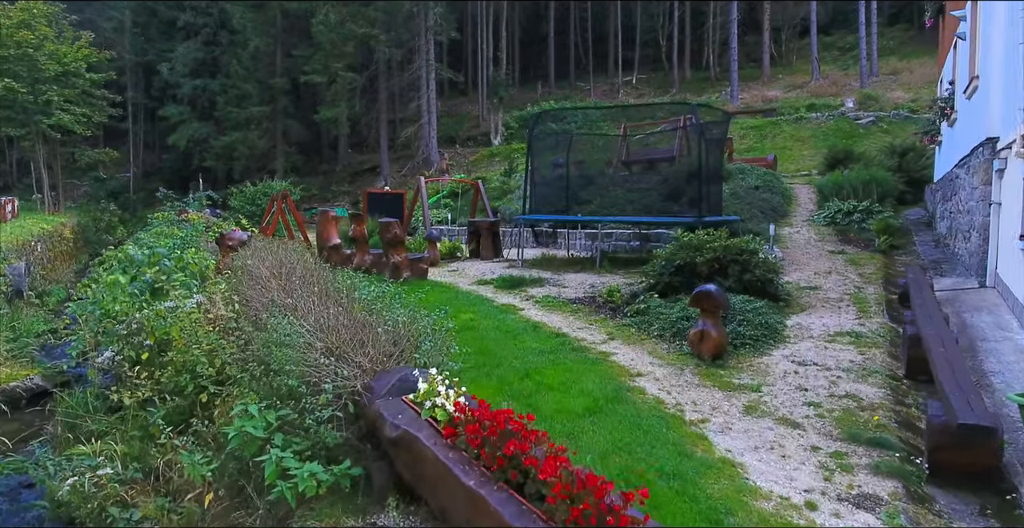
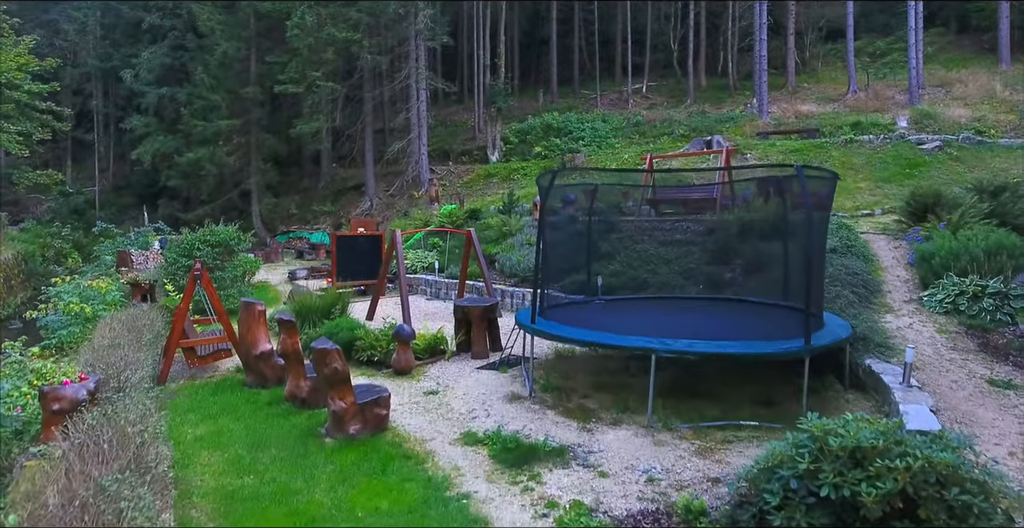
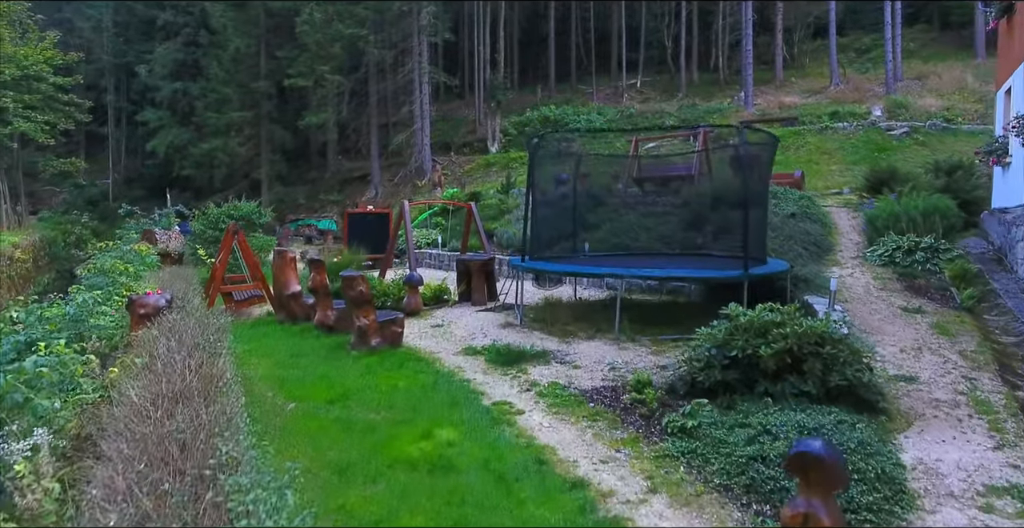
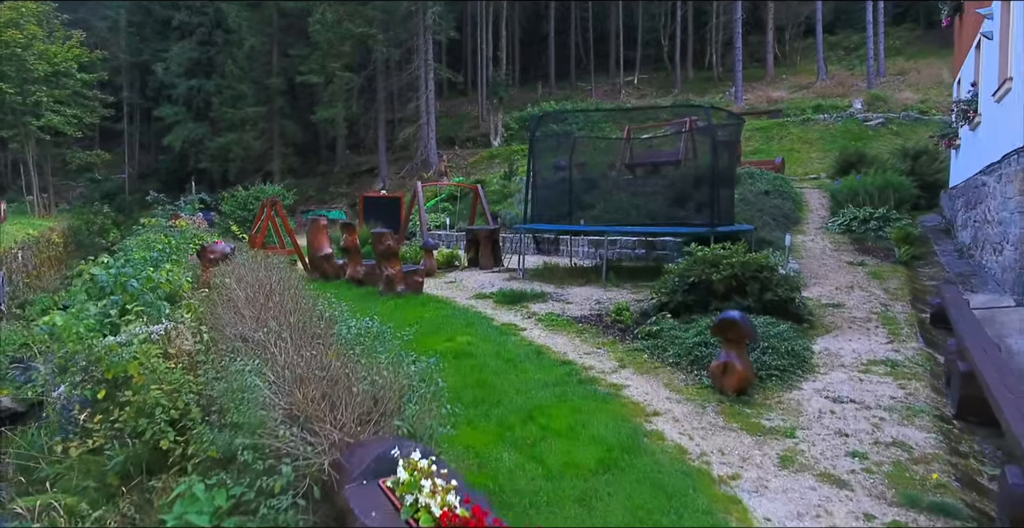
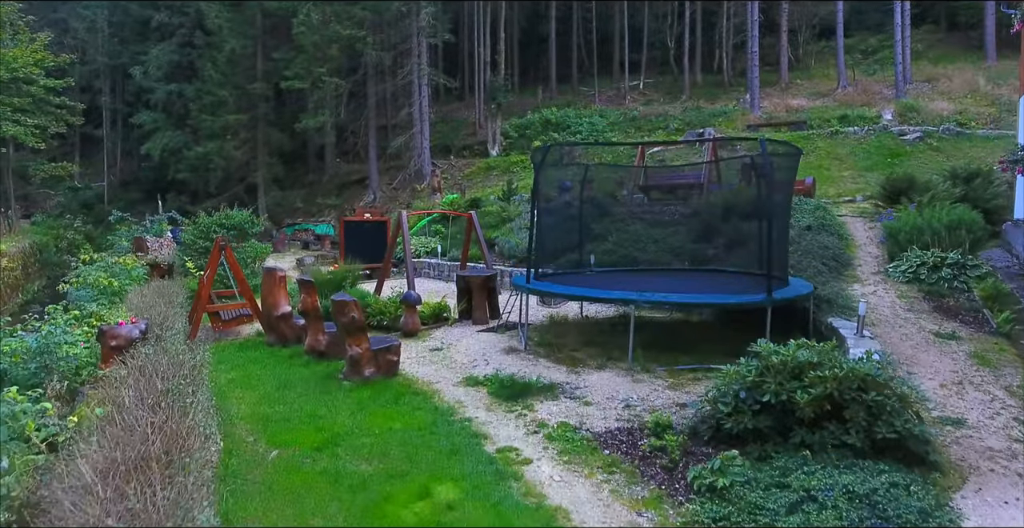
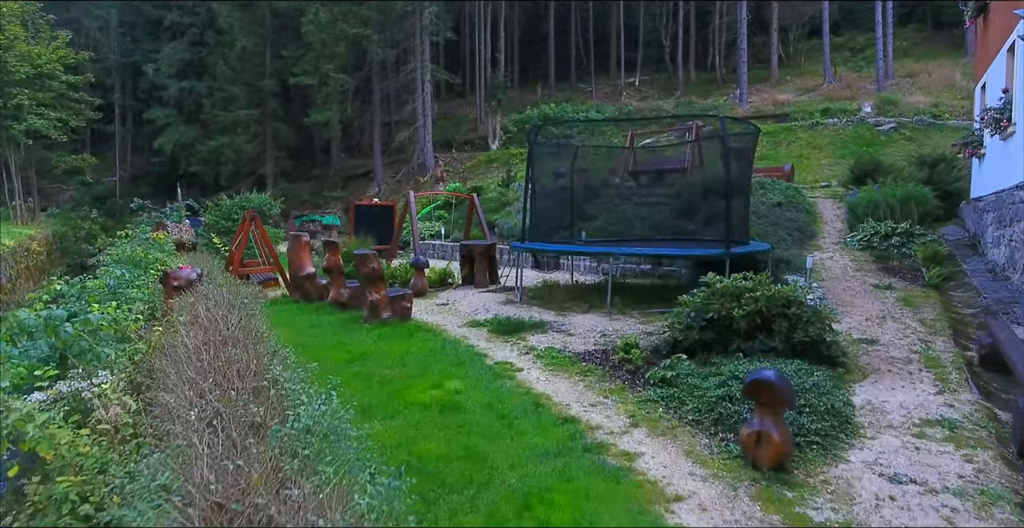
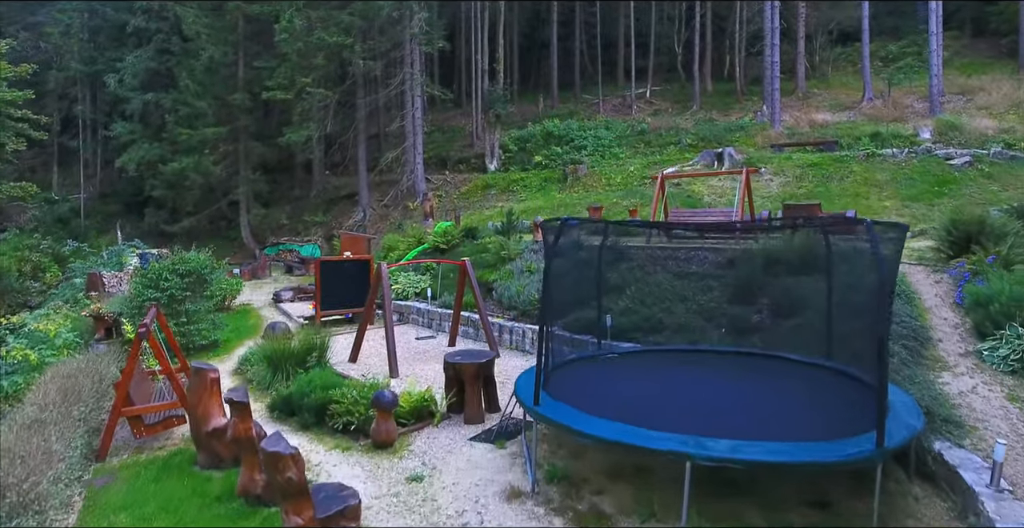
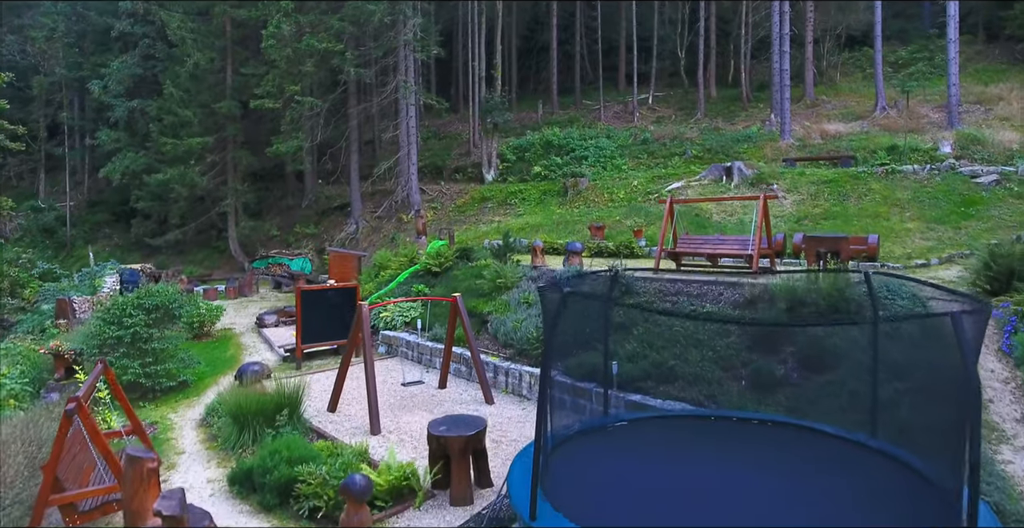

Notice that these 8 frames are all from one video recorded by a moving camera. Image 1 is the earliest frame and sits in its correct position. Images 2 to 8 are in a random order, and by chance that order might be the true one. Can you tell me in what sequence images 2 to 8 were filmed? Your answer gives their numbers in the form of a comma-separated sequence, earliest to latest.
4, 6, 3, 5, 2, 7, 8
